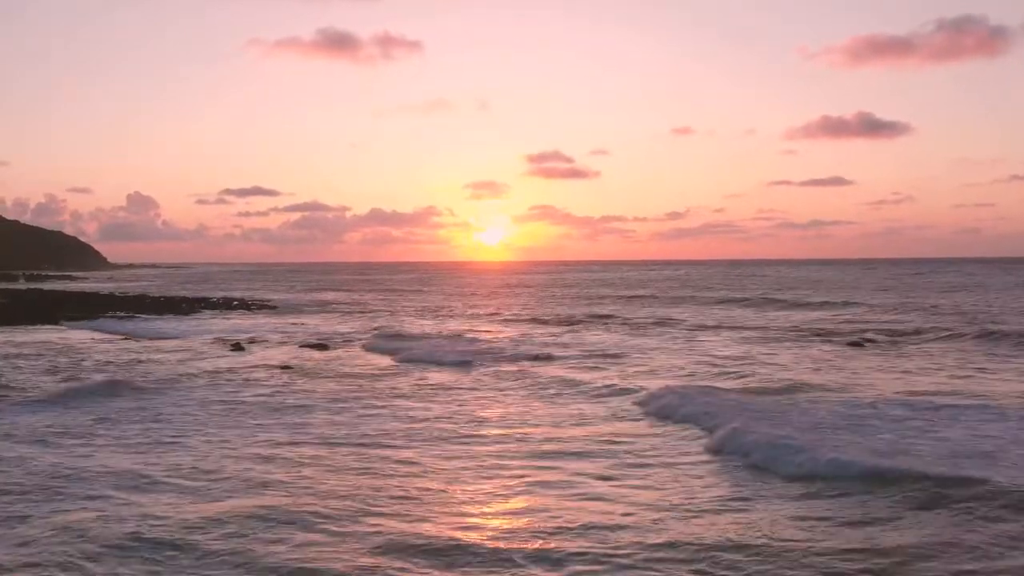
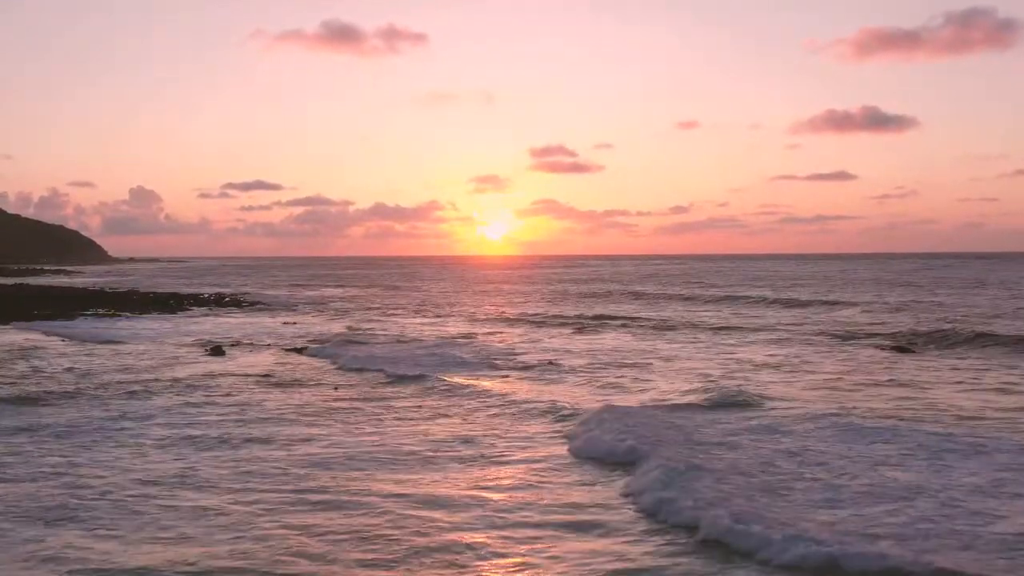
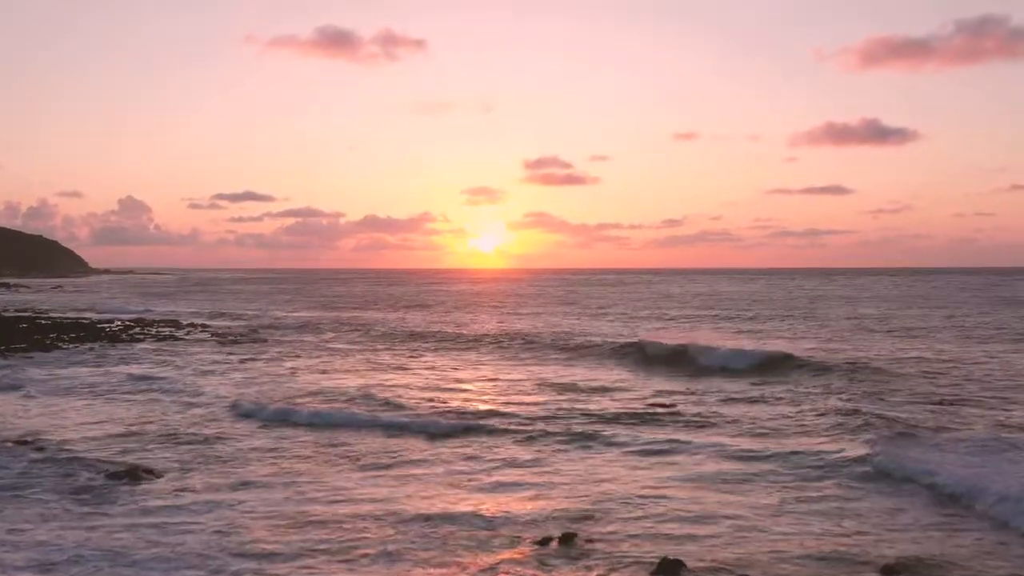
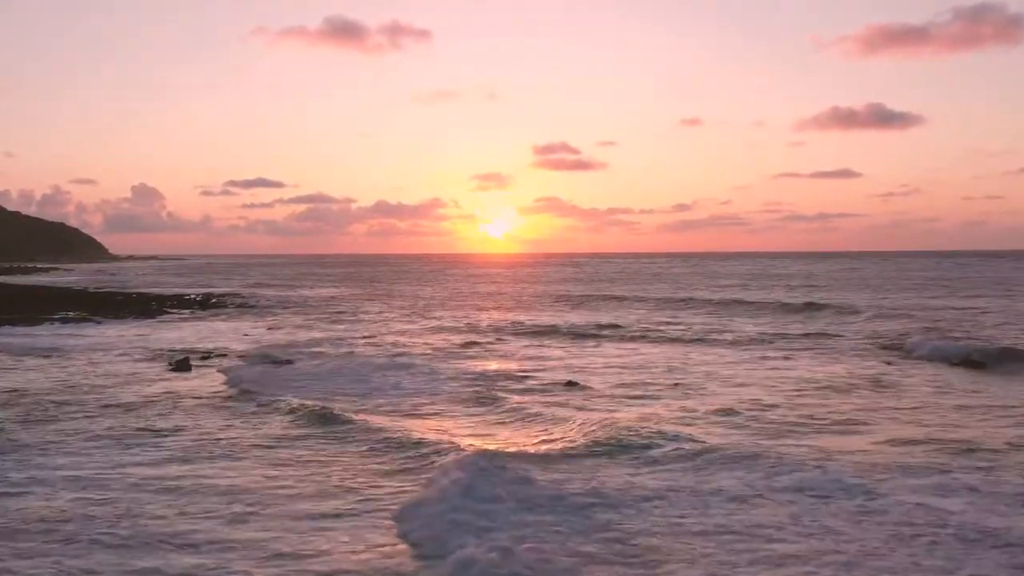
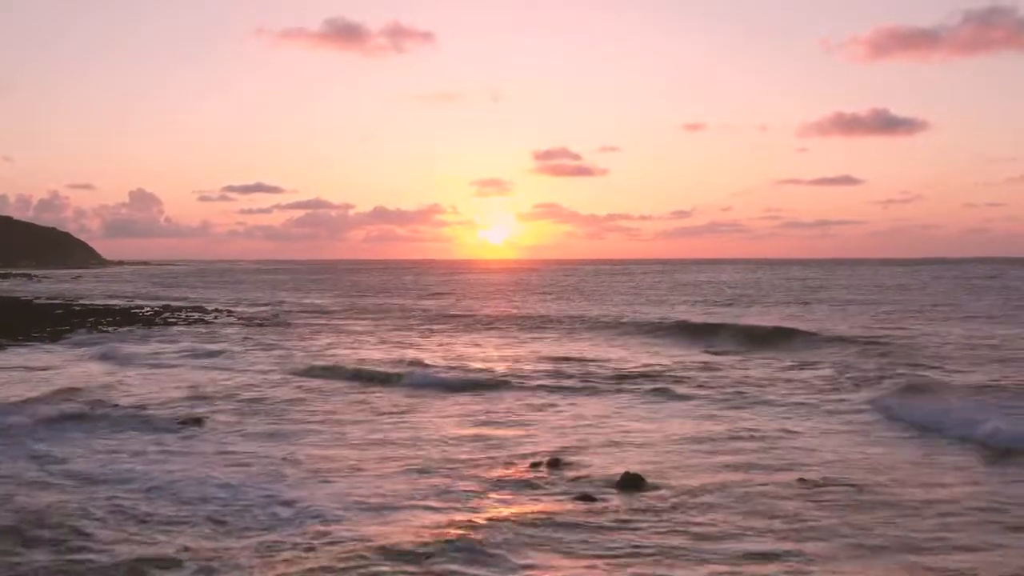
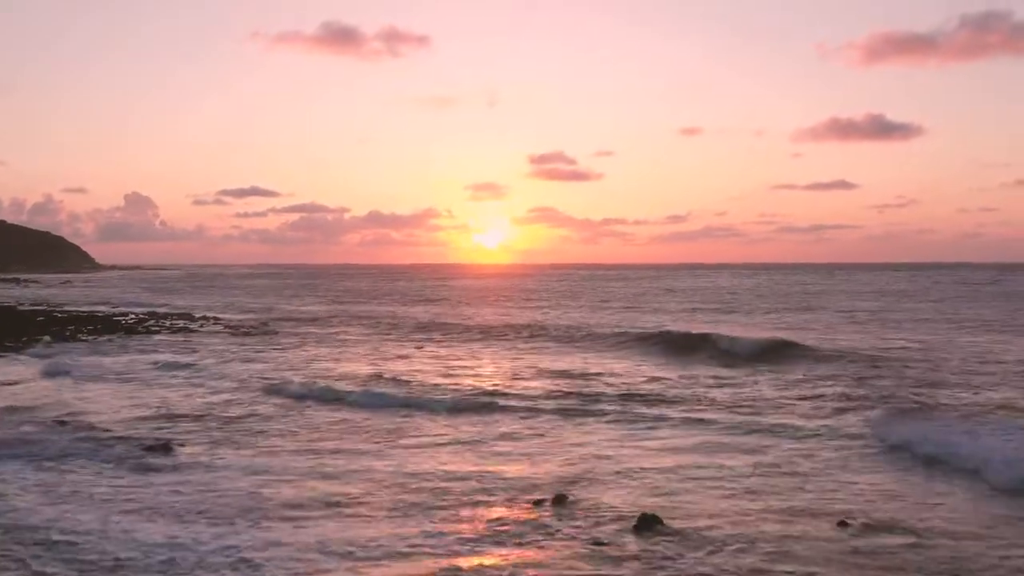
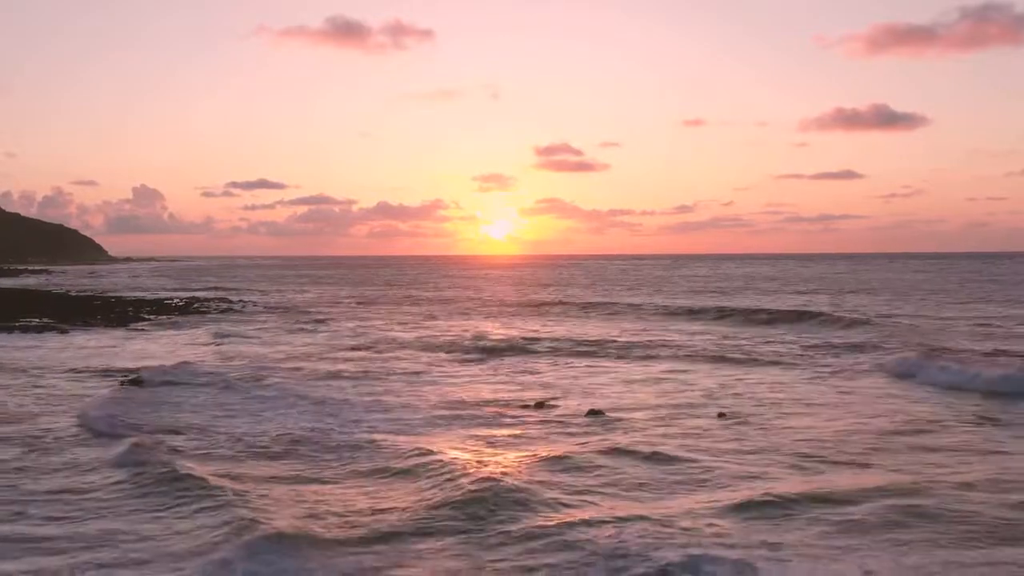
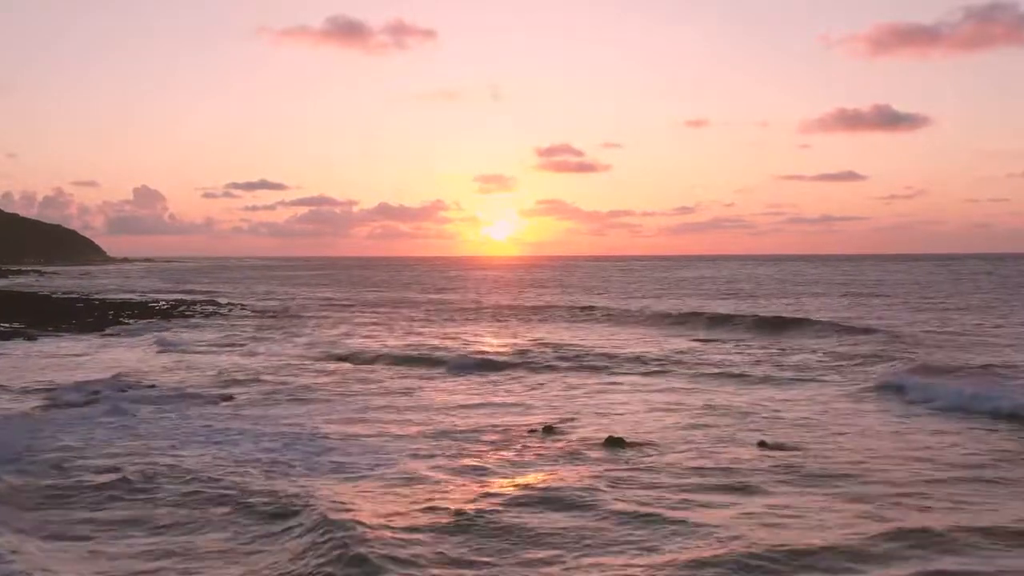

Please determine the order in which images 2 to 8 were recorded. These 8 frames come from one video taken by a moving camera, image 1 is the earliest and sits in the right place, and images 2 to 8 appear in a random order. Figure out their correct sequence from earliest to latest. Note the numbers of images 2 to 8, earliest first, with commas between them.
2, 4, 7, 8, 5, 6, 3
